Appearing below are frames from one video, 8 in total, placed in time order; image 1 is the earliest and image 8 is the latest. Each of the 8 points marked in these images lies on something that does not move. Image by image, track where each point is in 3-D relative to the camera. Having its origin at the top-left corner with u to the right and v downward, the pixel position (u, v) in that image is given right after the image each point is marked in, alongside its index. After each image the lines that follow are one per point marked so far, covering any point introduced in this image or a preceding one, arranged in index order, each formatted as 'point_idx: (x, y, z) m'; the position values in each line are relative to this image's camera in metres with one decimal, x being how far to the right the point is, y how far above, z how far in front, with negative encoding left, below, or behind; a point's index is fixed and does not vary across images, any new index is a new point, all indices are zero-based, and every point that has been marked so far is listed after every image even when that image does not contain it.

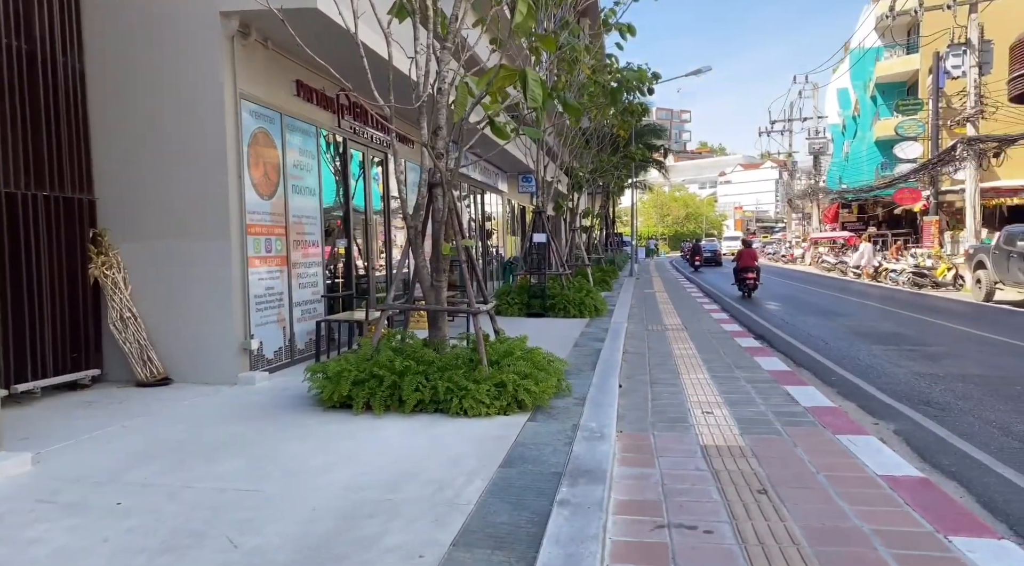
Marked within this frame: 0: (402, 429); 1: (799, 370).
0: (-0.9, -1.2, +5.4) m
1: (+3.7, -1.1, +8.6) m
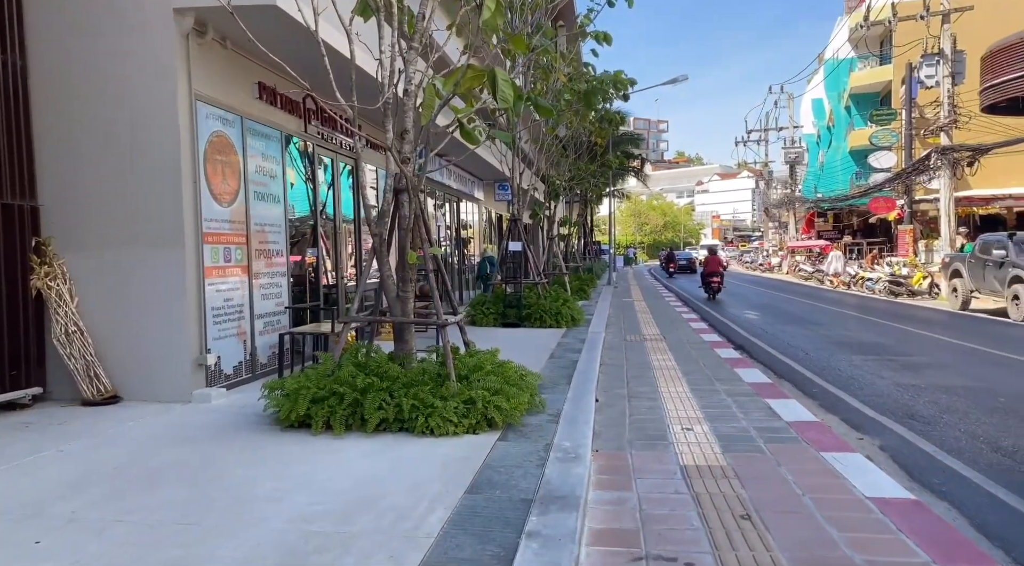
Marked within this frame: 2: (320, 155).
0: (-1.1, -1.3, +5.1) m
1: (+3.4, -1.2, +8.4) m
2: (-2.8, +1.9, +9.7) m
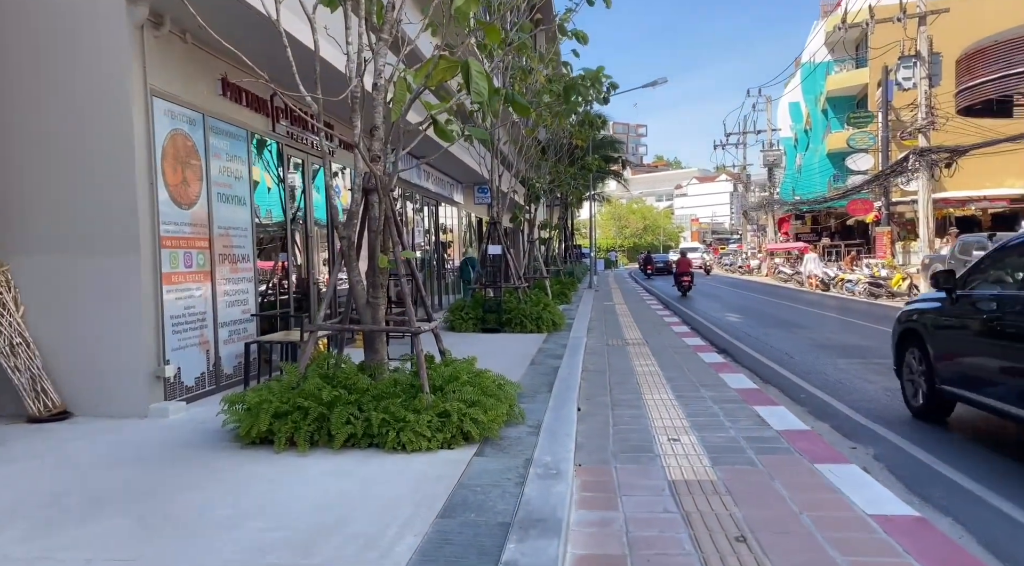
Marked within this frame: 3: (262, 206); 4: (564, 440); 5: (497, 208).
0: (-1.3, -1.3, +4.7) m
1: (+3.1, -1.3, +8.1) m
2: (-3.1, +1.8, +9.3) m
3: (-3.2, +1.0, +8.5) m
4: (+0.4, -1.3, +5.4) m
5: (-0.3, +1.6, +14.0) m
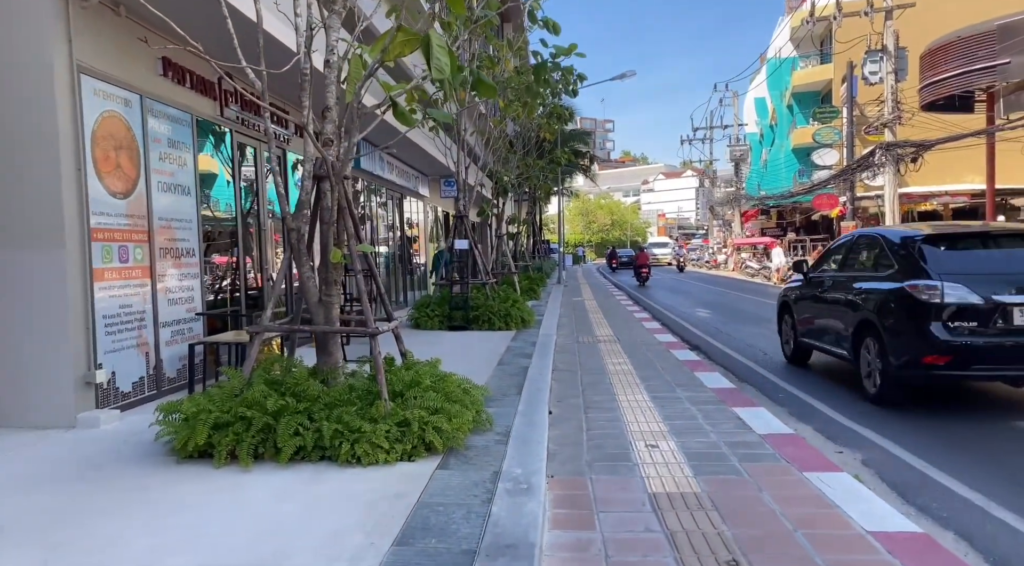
0: (-1.5, -1.3, +4.2) m
1: (+2.7, -1.2, +7.9) m
2: (-3.6, +1.8, +8.7) m
3: (-3.6, +1.0, +7.9) m
4: (+0.2, -1.2, +5.0) m
5: (-1.0, +1.7, +13.5) m
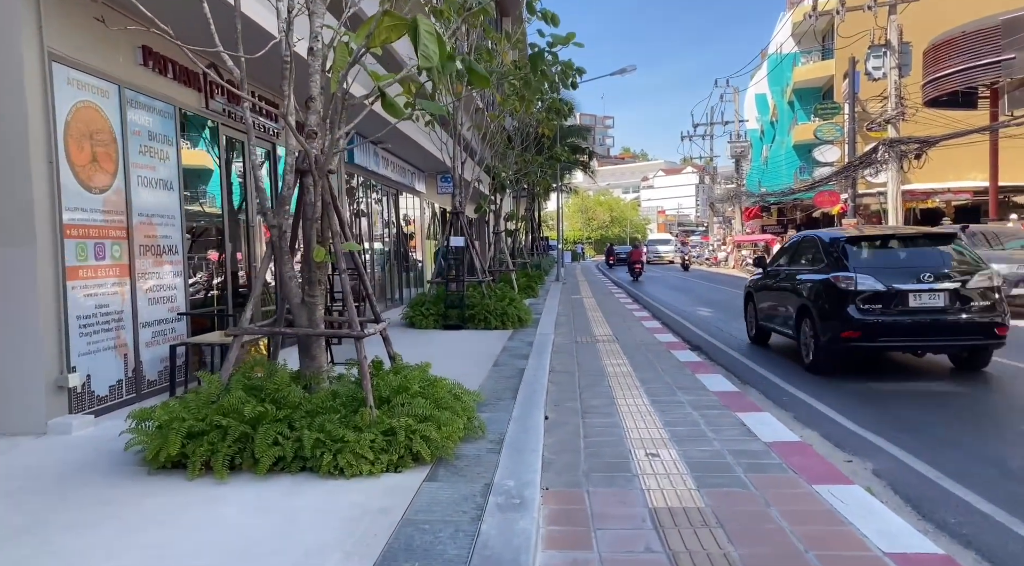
0: (-1.5, -1.3, +4.0) m
1: (+2.7, -1.2, +7.6) m
2: (-3.6, +1.8, +8.4) m
3: (-3.6, +1.0, +7.6) m
4: (+0.1, -1.2, +4.7) m
5: (-1.0, +1.7, +13.2) m
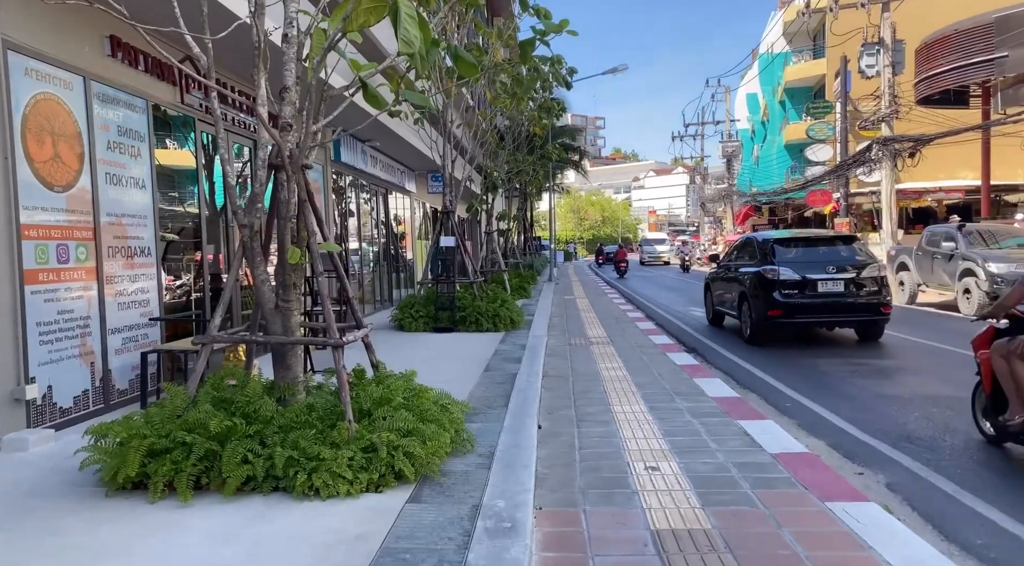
0: (-1.6, -1.3, +3.6) m
1: (+2.6, -1.2, +7.3) m
2: (-3.7, +1.8, +8.1) m
3: (-3.7, +1.0, +7.3) m
4: (+0.1, -1.3, +4.4) m
5: (-1.2, +1.7, +12.9) m
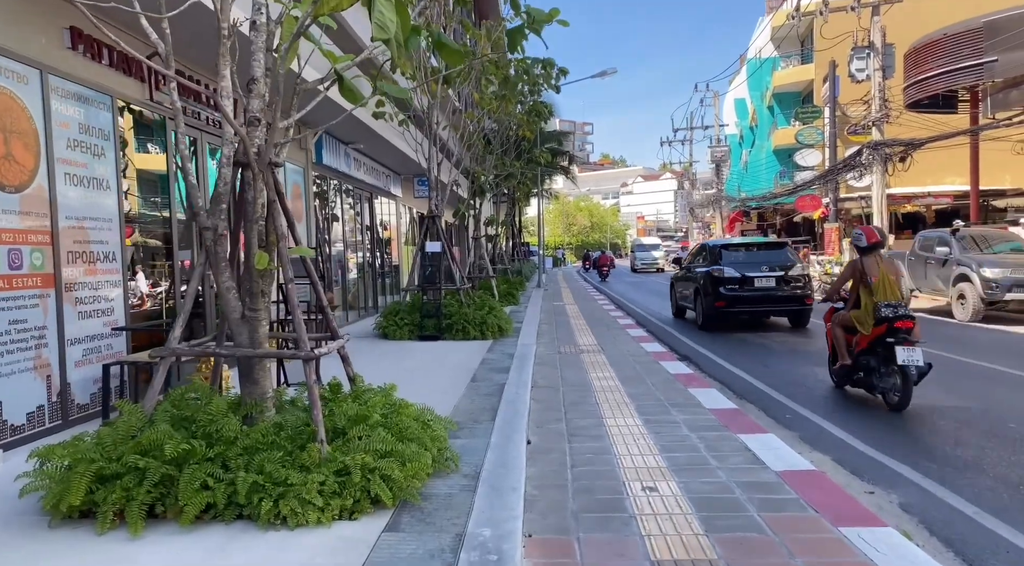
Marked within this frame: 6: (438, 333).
0: (-1.7, -1.4, +3.3) m
1: (+2.4, -1.3, +7.0) m
2: (-3.9, +1.7, +7.7) m
3: (-3.9, +0.9, +6.9) m
4: (0.0, -1.3, +4.0) m
5: (-1.4, +1.6, +12.6) m
6: (-1.3, -0.9, +11.4) m
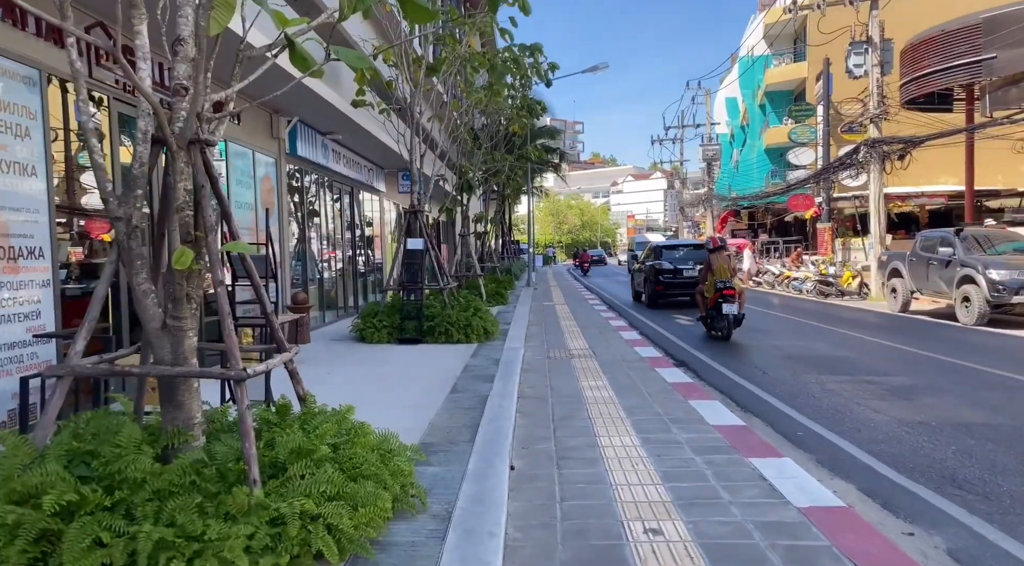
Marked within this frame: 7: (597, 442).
0: (-1.8, -1.4, +2.5) m
1: (+2.3, -1.3, +6.3) m
2: (-4.0, +1.7, +6.9) m
3: (-4.0, +0.9, +6.1) m
4: (-0.1, -1.3, +3.3) m
5: (-1.7, +1.6, +11.8) m
6: (-1.5, -0.9, +10.7) m
7: (+0.7, -1.3, +5.5) m
